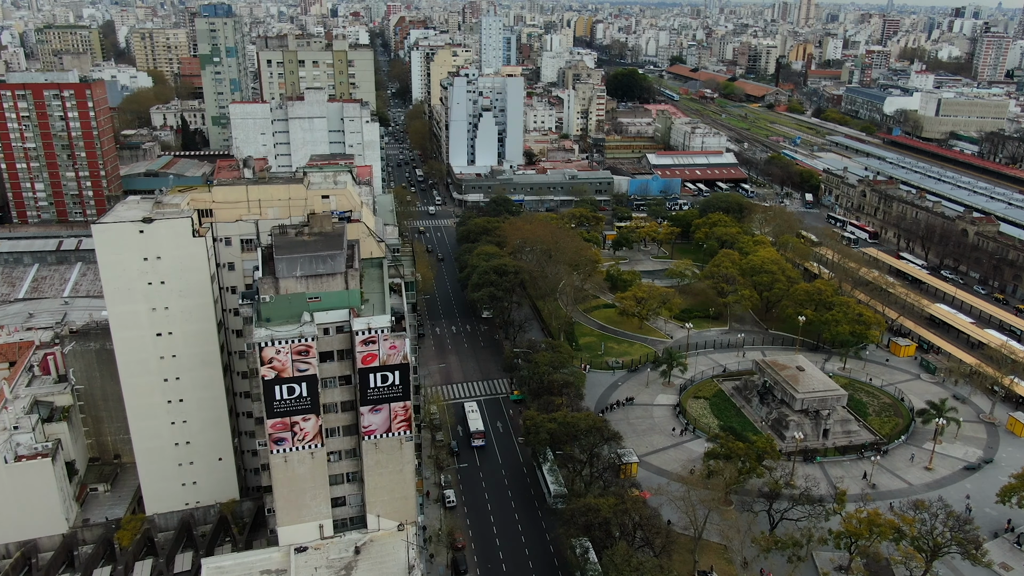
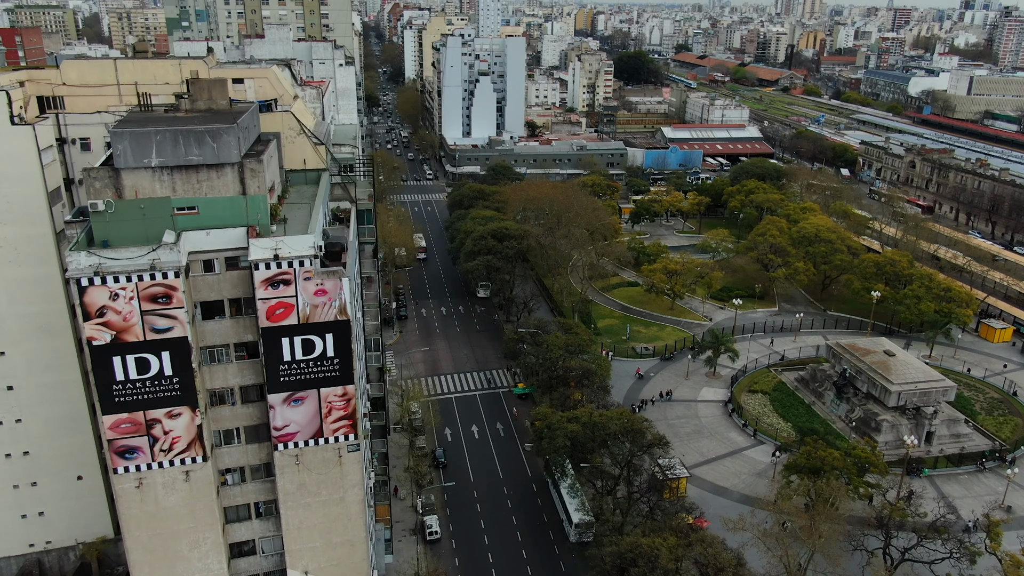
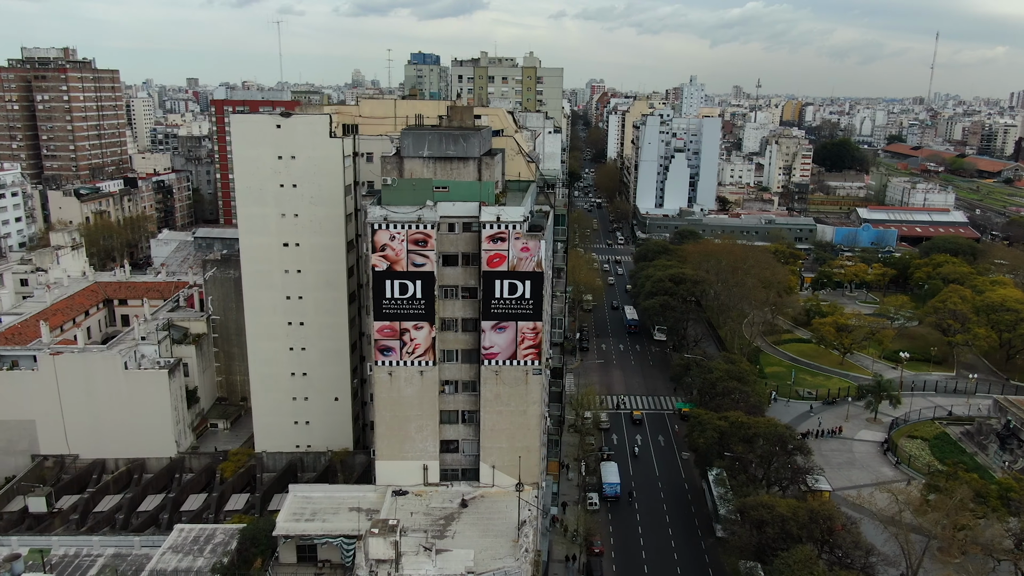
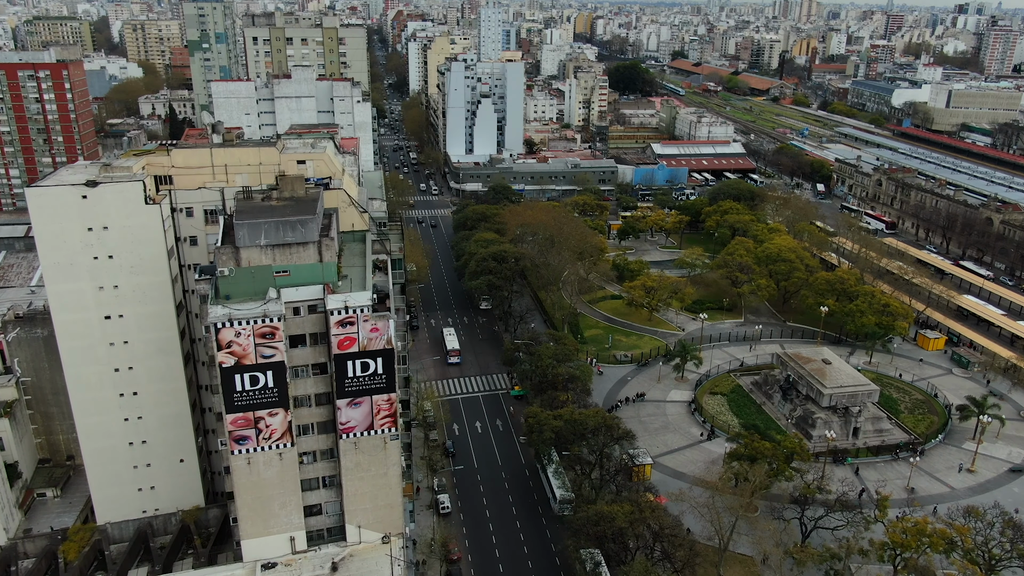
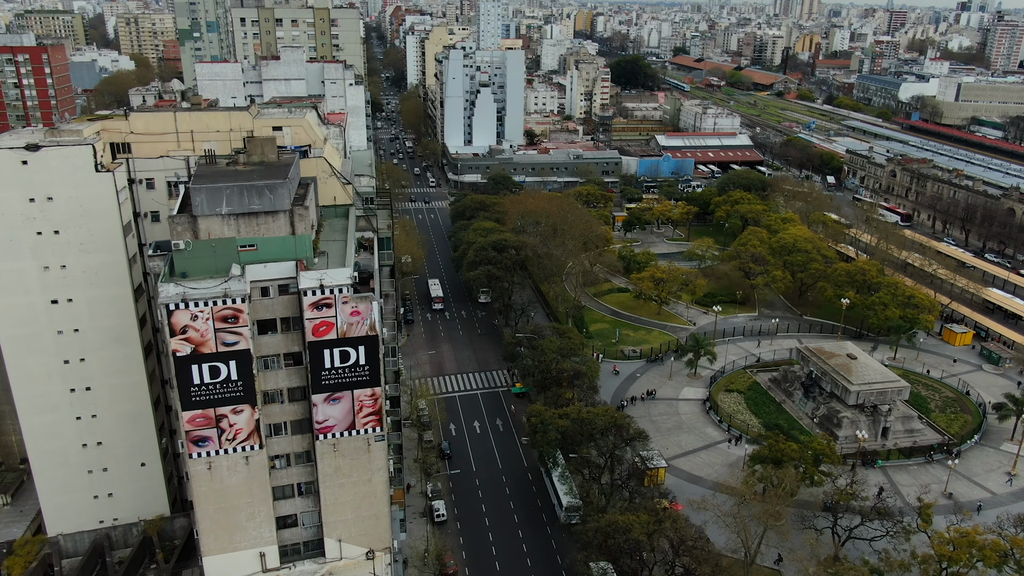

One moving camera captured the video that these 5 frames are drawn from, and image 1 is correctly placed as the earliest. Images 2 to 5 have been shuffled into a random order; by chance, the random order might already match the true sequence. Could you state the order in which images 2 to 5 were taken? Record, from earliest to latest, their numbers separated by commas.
4, 5, 2, 3
